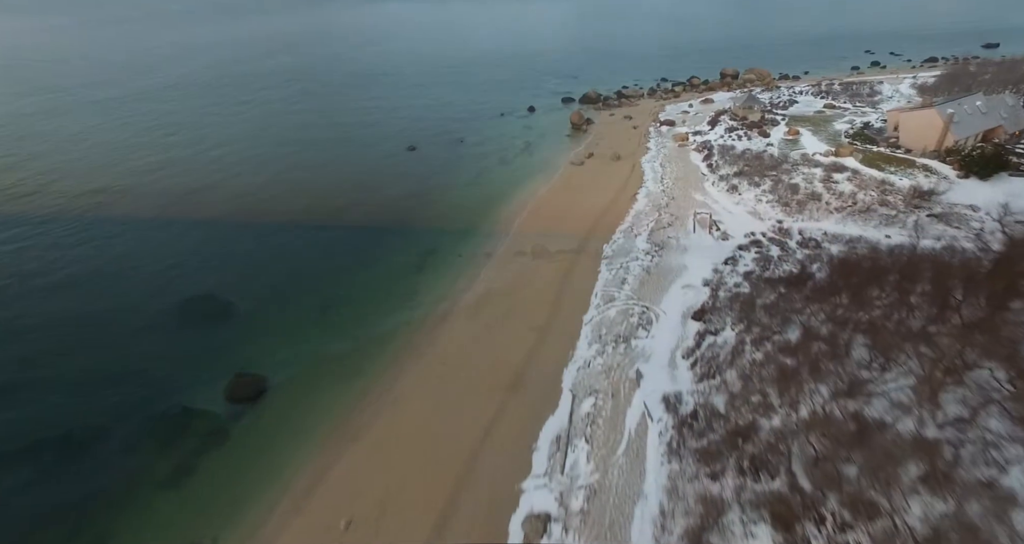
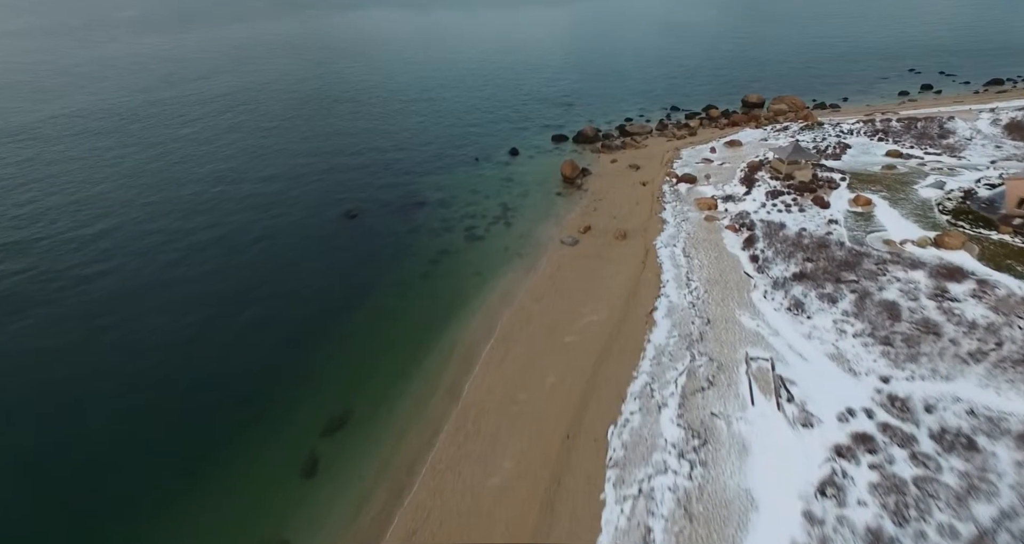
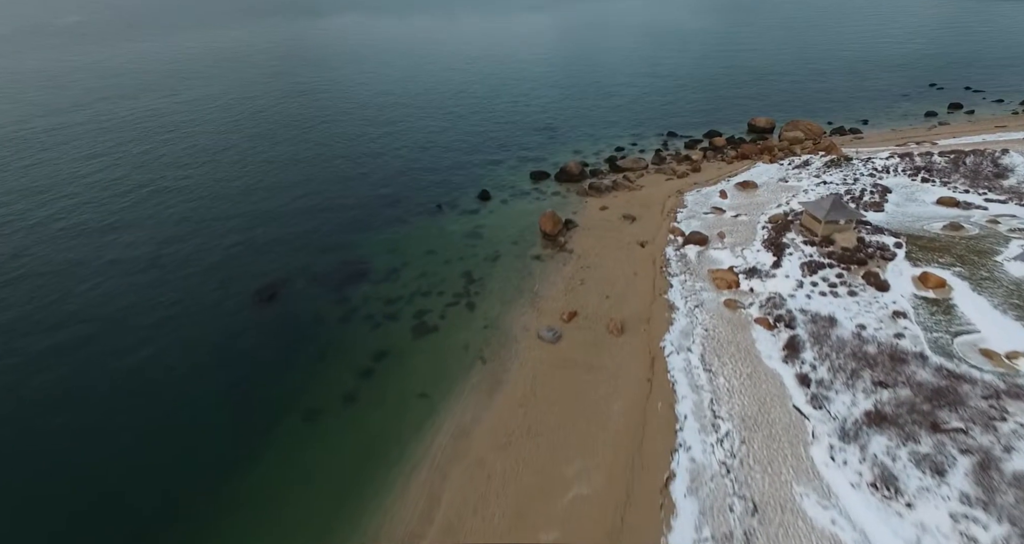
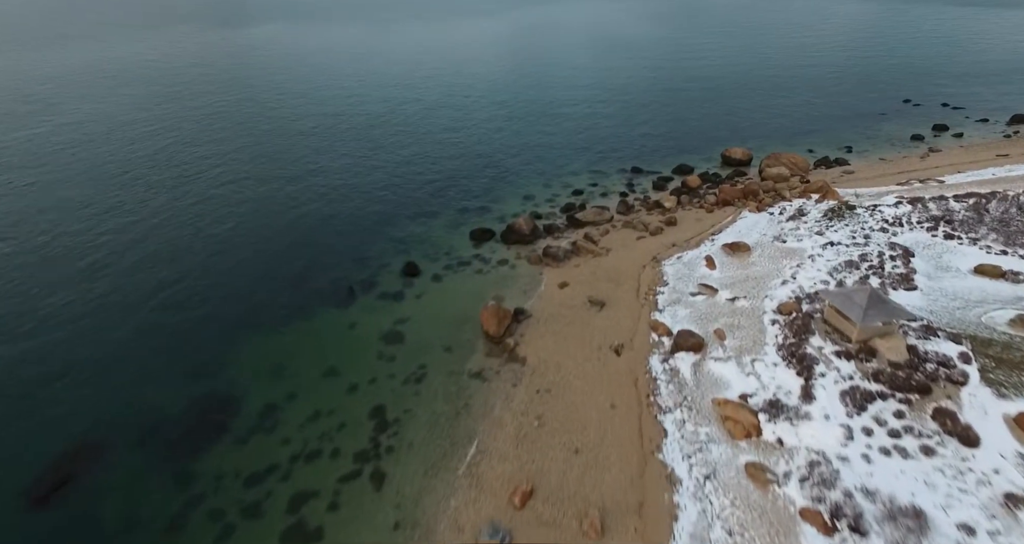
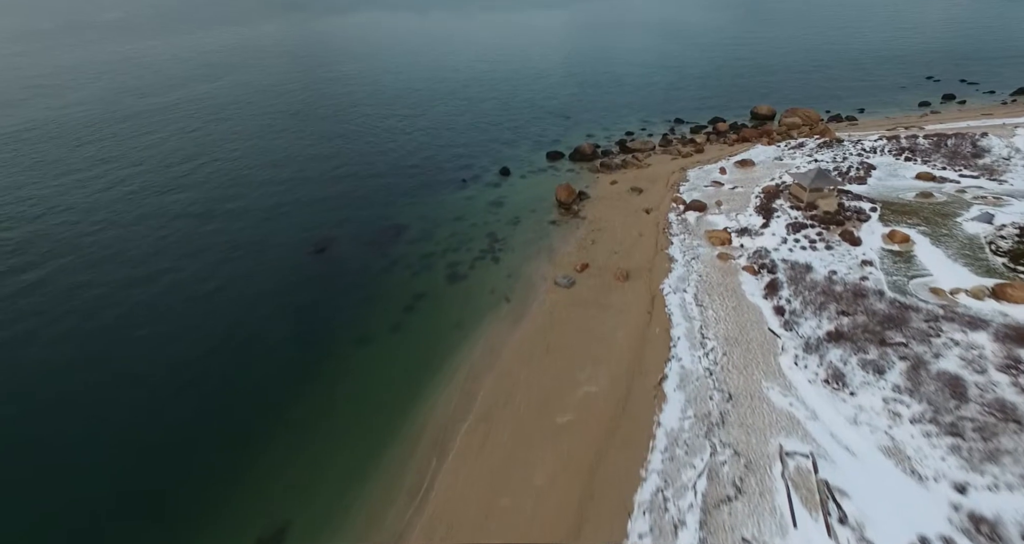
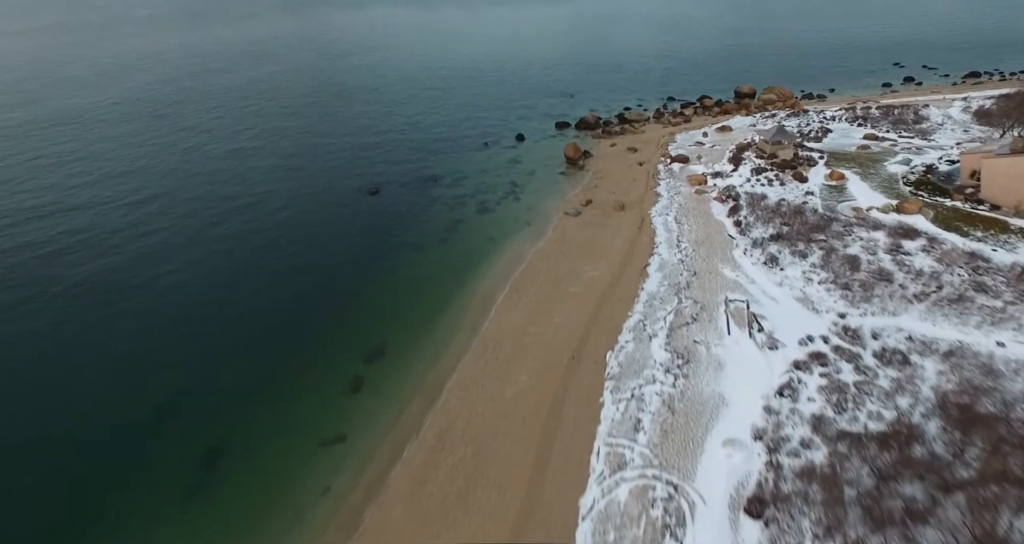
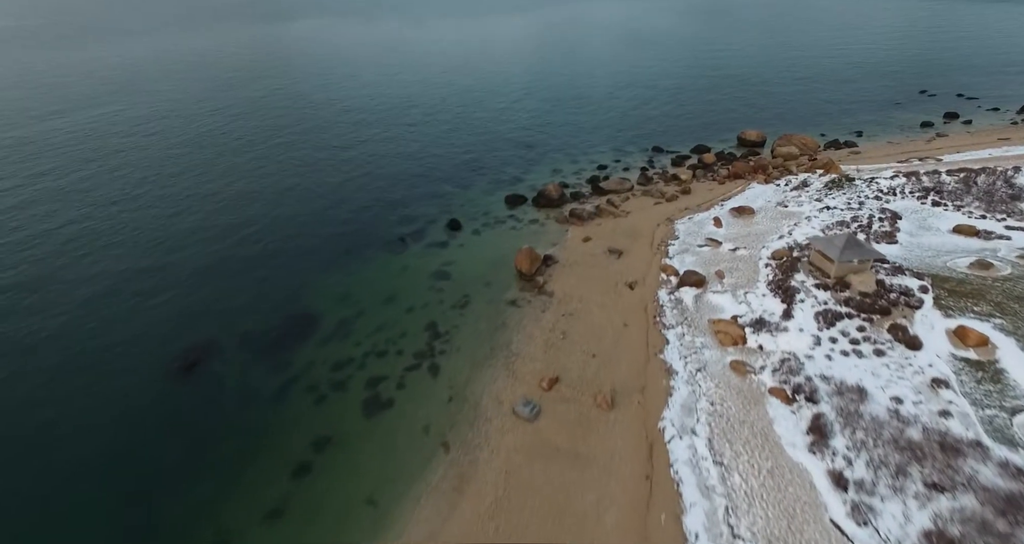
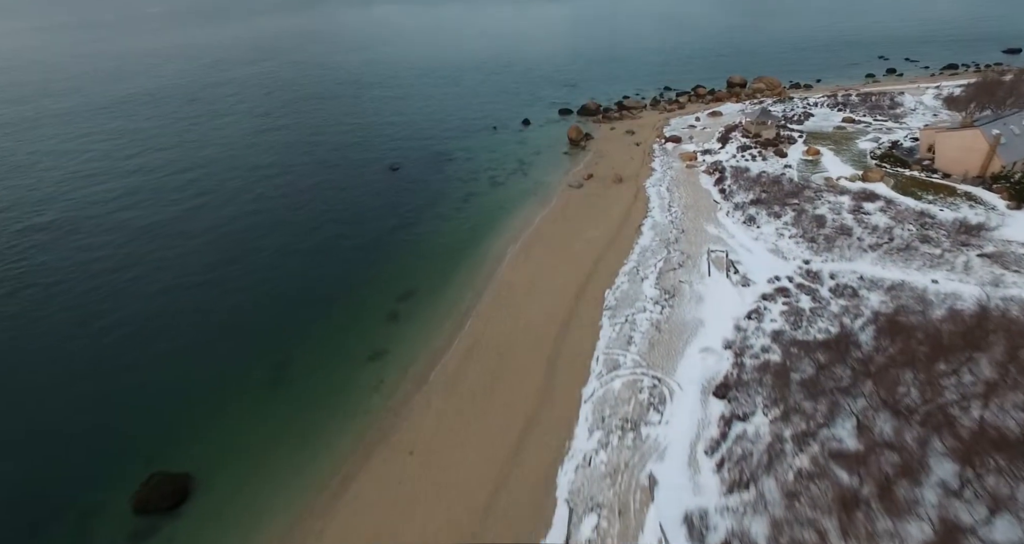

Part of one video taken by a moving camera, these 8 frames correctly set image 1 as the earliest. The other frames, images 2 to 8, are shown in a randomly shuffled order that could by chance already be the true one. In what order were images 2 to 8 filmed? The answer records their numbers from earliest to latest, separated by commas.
8, 6, 2, 5, 3, 7, 4
